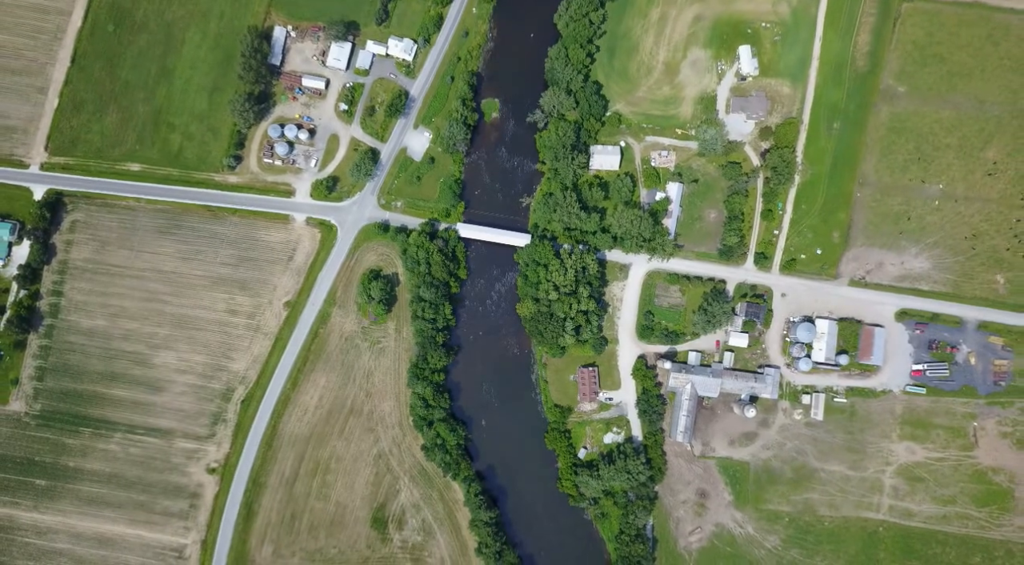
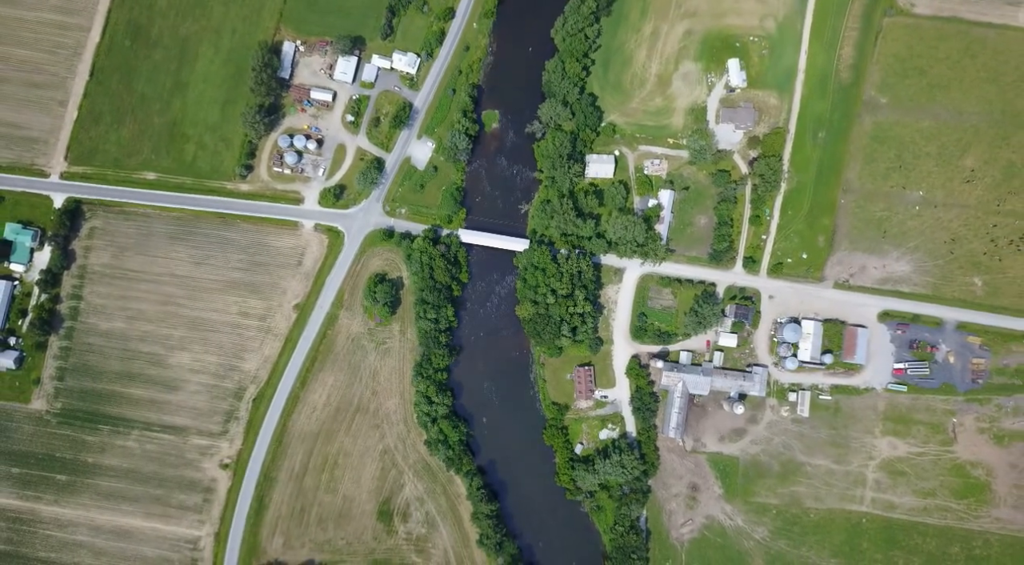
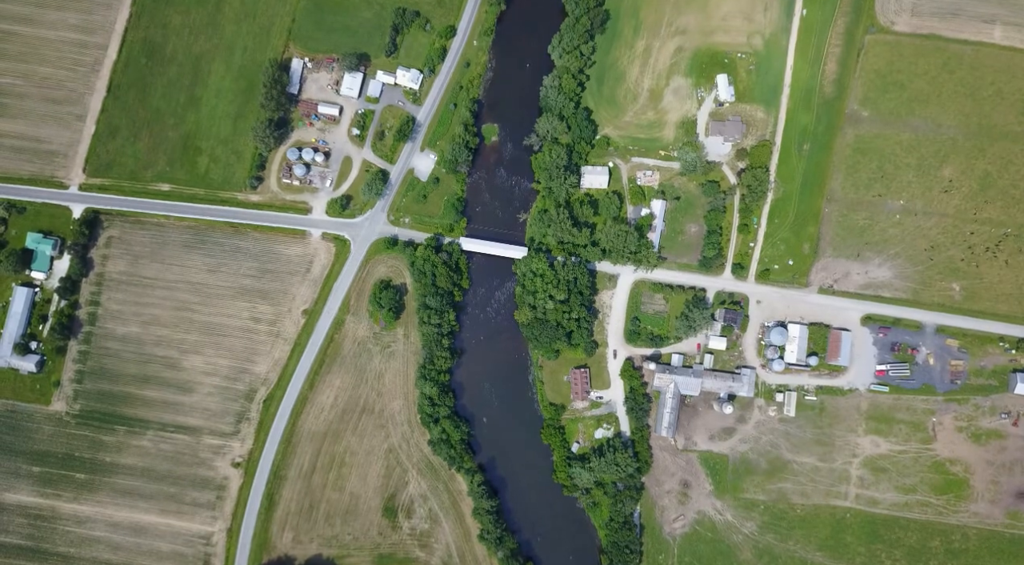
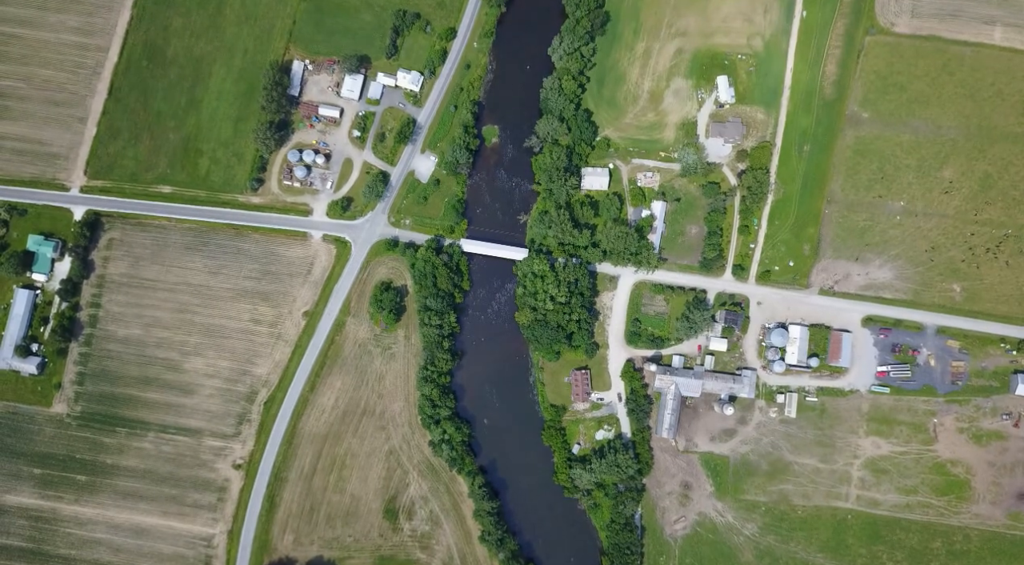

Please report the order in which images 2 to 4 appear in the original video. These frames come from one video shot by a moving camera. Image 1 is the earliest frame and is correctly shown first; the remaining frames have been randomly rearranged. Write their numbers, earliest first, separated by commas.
2, 3, 4
